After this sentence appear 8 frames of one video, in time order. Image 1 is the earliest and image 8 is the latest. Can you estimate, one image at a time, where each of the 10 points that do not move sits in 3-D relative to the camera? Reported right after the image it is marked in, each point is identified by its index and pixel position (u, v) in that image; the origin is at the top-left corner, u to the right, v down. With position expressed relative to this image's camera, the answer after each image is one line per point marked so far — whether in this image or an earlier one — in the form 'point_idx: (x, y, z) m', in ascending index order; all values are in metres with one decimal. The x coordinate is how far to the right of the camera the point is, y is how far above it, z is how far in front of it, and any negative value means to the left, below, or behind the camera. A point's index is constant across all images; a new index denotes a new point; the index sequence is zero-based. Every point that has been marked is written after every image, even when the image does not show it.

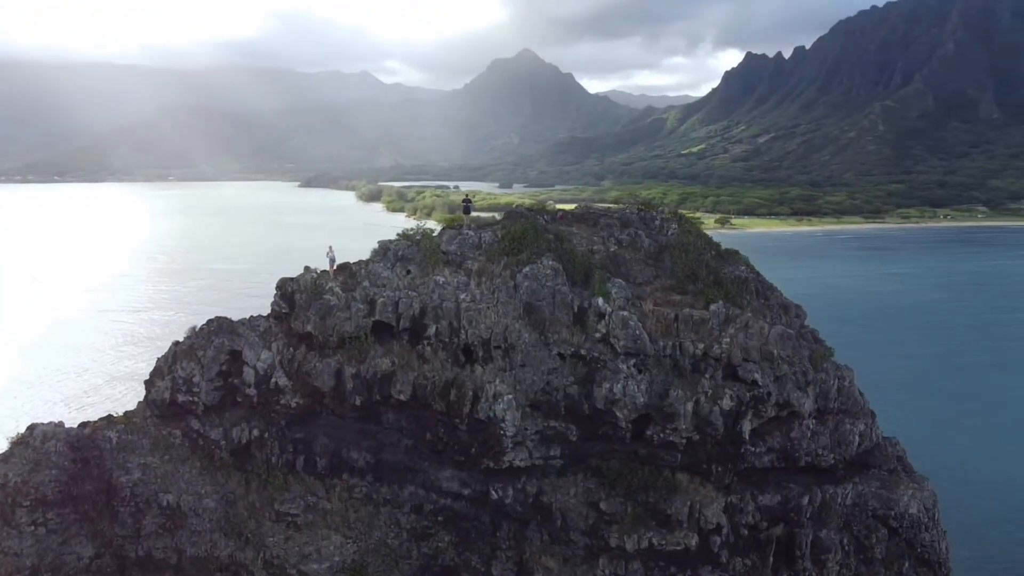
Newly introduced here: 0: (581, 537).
0: (+1.7, -6.3, +19.8) m
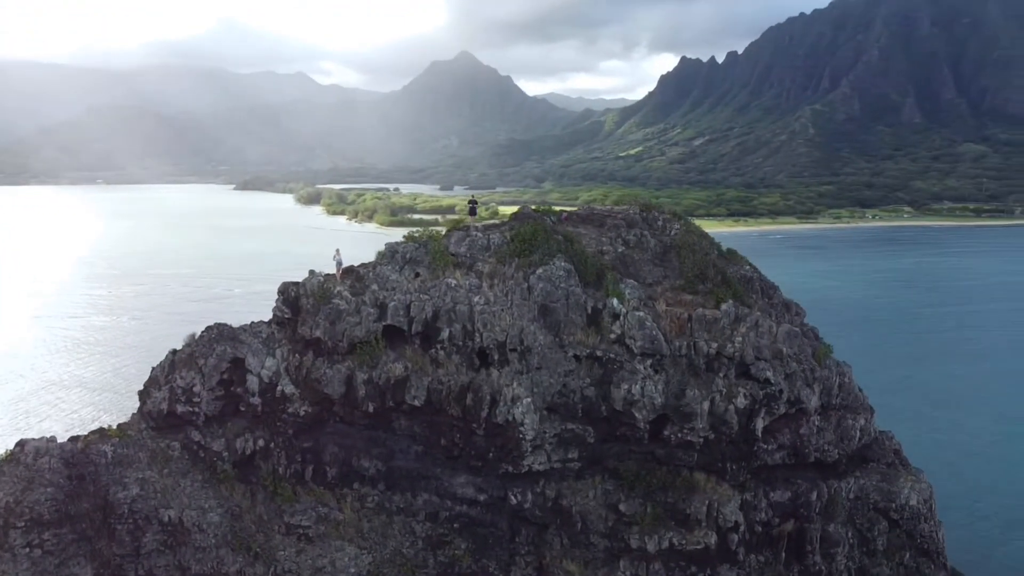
0: (+2.2, -6.3, +19.7) m
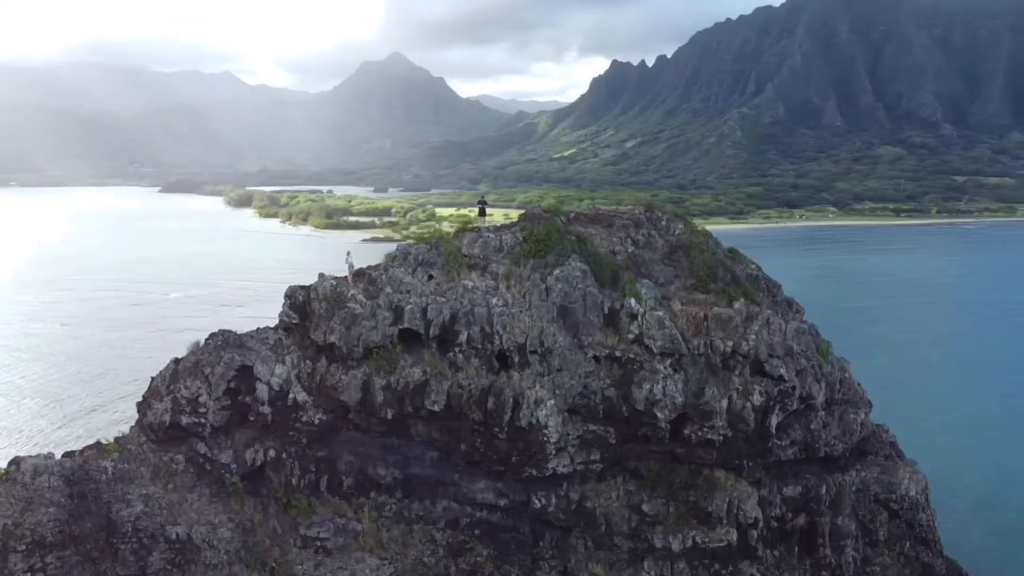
0: (+2.8, -6.3, +19.6) m
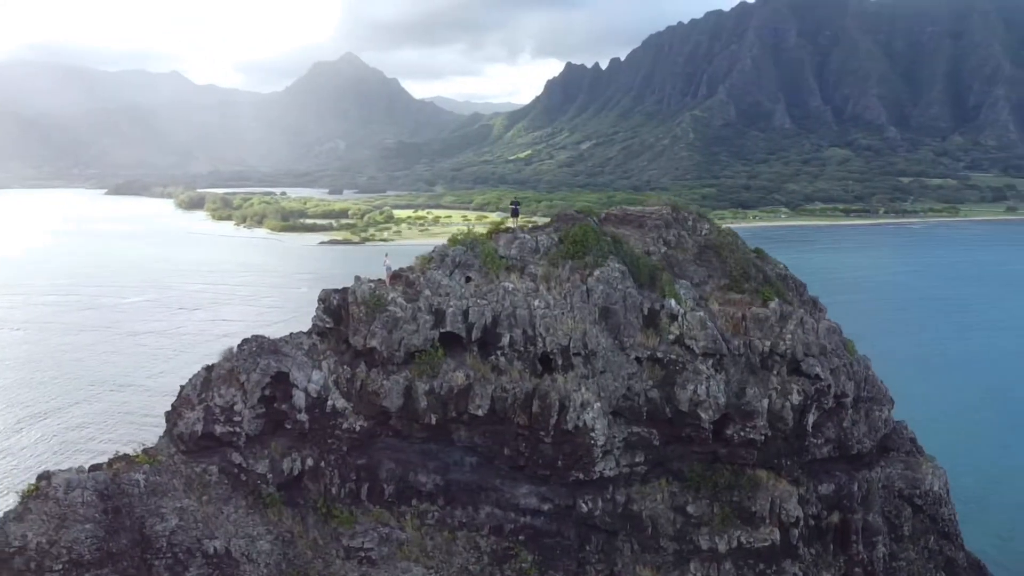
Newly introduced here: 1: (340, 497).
0: (+3.9, -6.3, +19.5) m
1: (-4.2, -5.2, +19.4) m
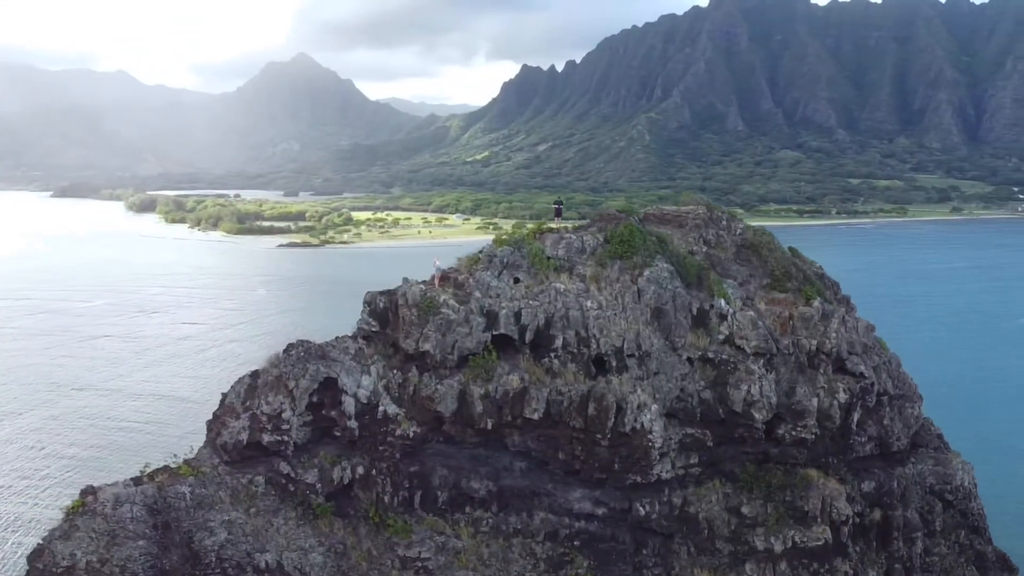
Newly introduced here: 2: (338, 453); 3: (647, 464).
0: (+5.3, -6.3, +19.4) m
1: (-2.9, -5.2, +18.8) m
2: (-4.1, -3.9, +18.7) m
3: (+3.2, -4.2, +18.9) m
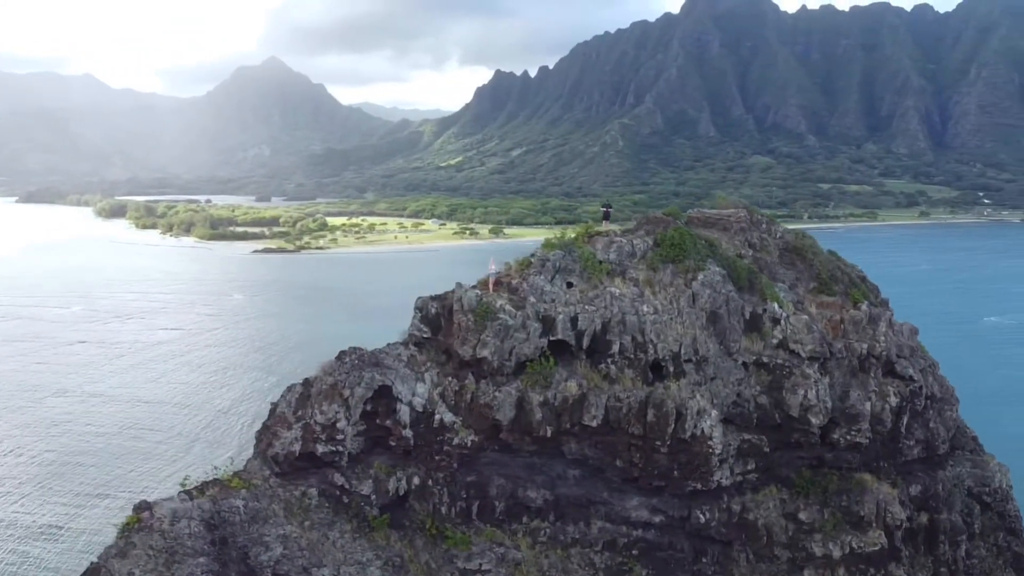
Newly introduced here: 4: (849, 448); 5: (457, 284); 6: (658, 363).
0: (+6.7, -6.4, +19.1) m
1: (-1.5, -5.3, +18.4) m
2: (-2.8, -4.1, +18.2) m
3: (+4.6, -4.3, +18.6) m
4: (+8.6, -4.1, +20.0) m
5: (-1.4, +0.1, +19.3) m
6: (+3.5, -1.8, +19.1) m
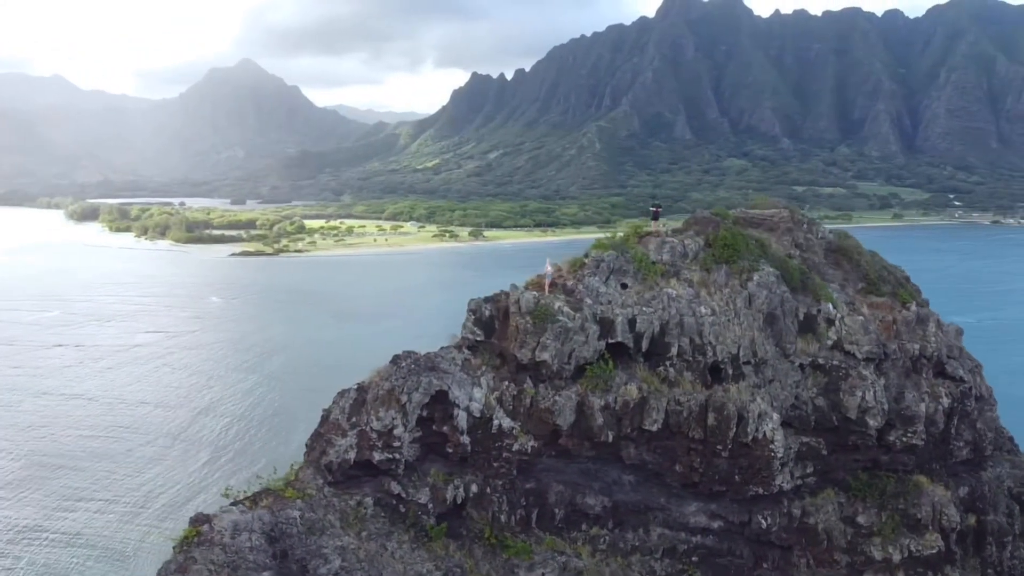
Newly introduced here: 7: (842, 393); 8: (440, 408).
0: (+8.0, -6.4, +18.8) m
1: (-0.1, -5.4, +17.8) m
2: (-1.4, -4.1, +17.7) m
3: (+6.0, -4.4, +18.3) m
4: (+9.9, -4.1, +19.7) m
5: (-0.1, +0.1, +18.8) m
6: (+4.9, -1.8, +18.7) m
7: (+8.1, -2.6, +19.2) m
8: (-1.6, -2.7, +17.6) m
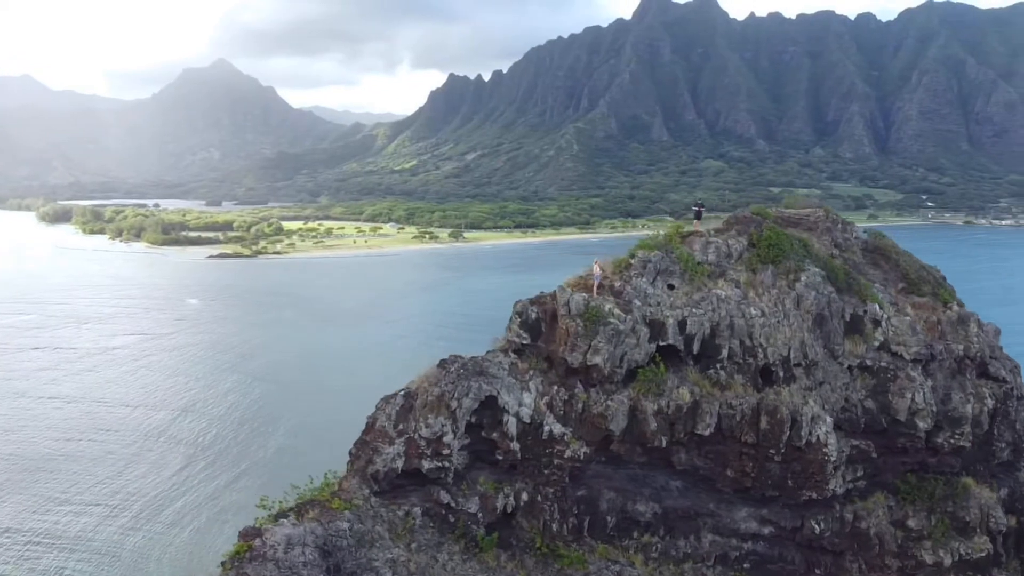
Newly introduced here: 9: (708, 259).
0: (+9.1, -6.4, +18.5) m
1: (+1.0, -5.4, +17.3) m
2: (-0.3, -4.1, +17.1) m
3: (+7.1, -4.4, +17.9) m
4: (+10.9, -4.1, +19.5) m
5: (+1.0, 0.0, +18.3) m
6: (+6.0, -1.8, +18.3) m
7: (+9.1, -2.6, +18.9) m
8: (-0.5, -2.7, +17.1) m
9: (+4.8, +0.7, +19.5) m
